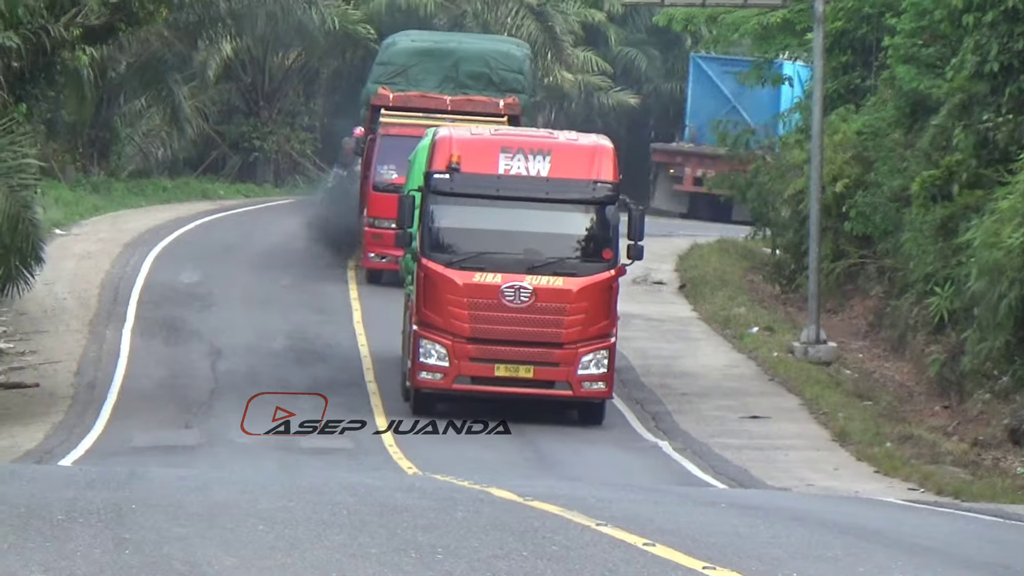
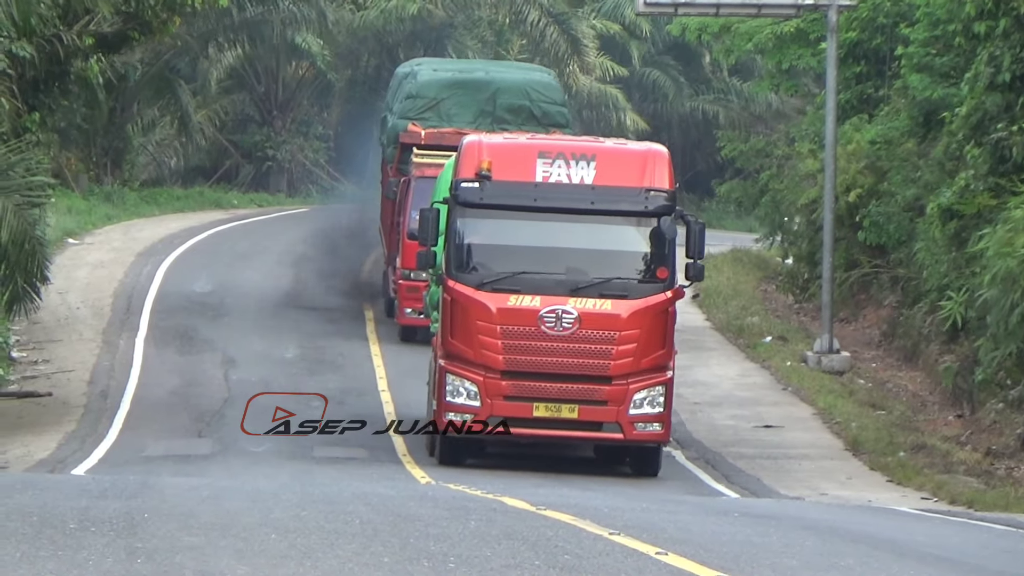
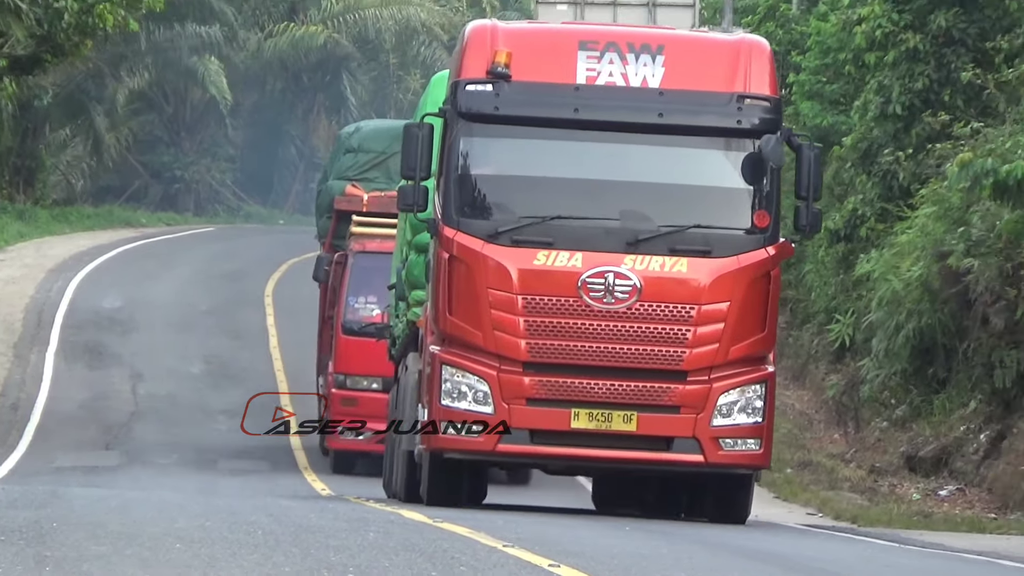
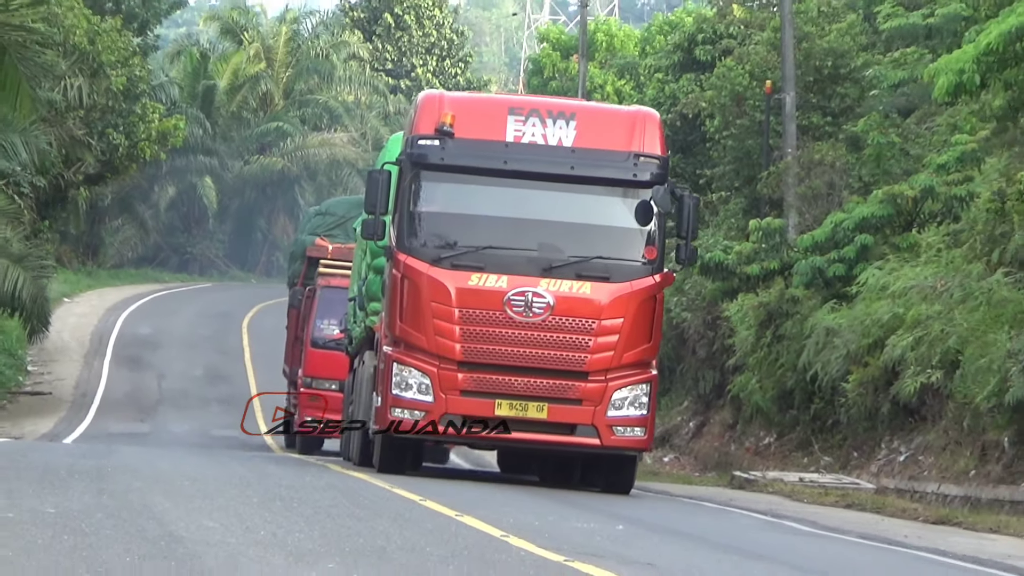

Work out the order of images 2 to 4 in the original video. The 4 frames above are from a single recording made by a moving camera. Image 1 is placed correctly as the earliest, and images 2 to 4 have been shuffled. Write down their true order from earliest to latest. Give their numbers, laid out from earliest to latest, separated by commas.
2, 3, 4
